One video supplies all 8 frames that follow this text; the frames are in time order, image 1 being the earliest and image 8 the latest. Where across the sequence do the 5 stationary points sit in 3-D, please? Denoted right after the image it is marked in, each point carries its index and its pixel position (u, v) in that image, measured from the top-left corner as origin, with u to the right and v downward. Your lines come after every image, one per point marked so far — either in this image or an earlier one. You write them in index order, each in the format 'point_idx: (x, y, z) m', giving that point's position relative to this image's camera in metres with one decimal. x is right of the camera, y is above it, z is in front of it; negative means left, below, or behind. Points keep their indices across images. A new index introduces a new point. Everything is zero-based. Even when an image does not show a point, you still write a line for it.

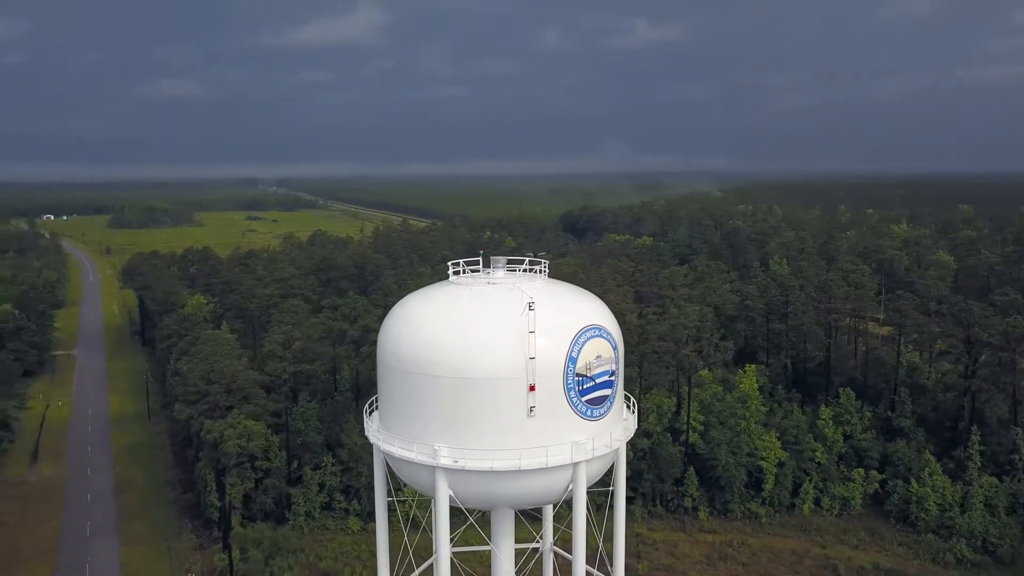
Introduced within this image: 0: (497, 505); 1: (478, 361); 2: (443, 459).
0: (-0.2, -3.2, +12.2) m
1: (-0.6, -1.1, +11.6) m
2: (-1.0, -2.5, +11.7) m
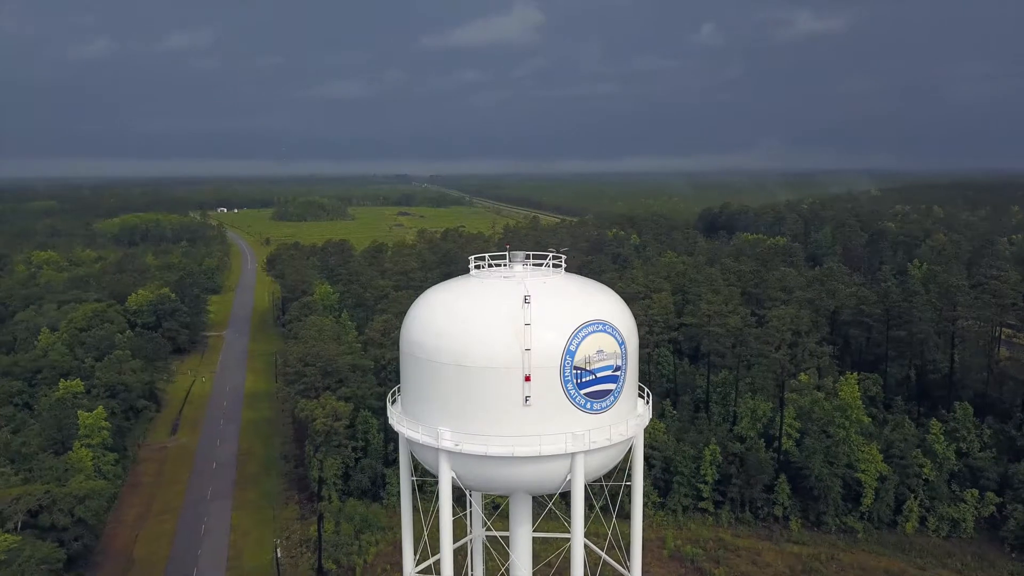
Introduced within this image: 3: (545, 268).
0: (-0.2, -3.1, +12.7) m
1: (-0.6, -0.9, +12.2) m
2: (-1.1, -2.3, +12.3) m
3: (+0.6, +0.3, +13.9) m
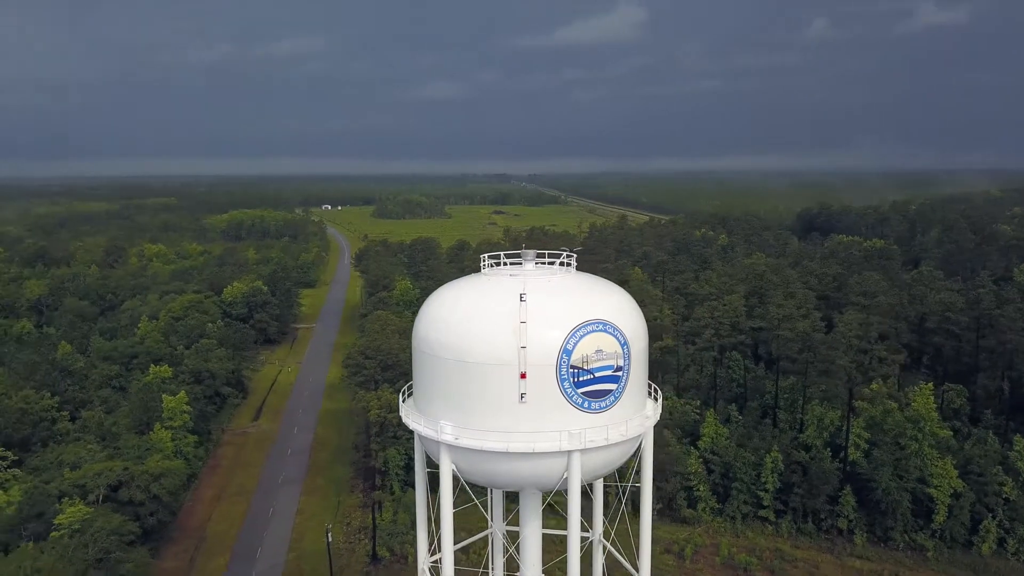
0: (-0.2, -3.1, +12.9) m
1: (-0.7, -0.9, +12.5) m
2: (-1.1, -2.3, +12.7) m
3: (+0.8, +0.3, +14.0) m
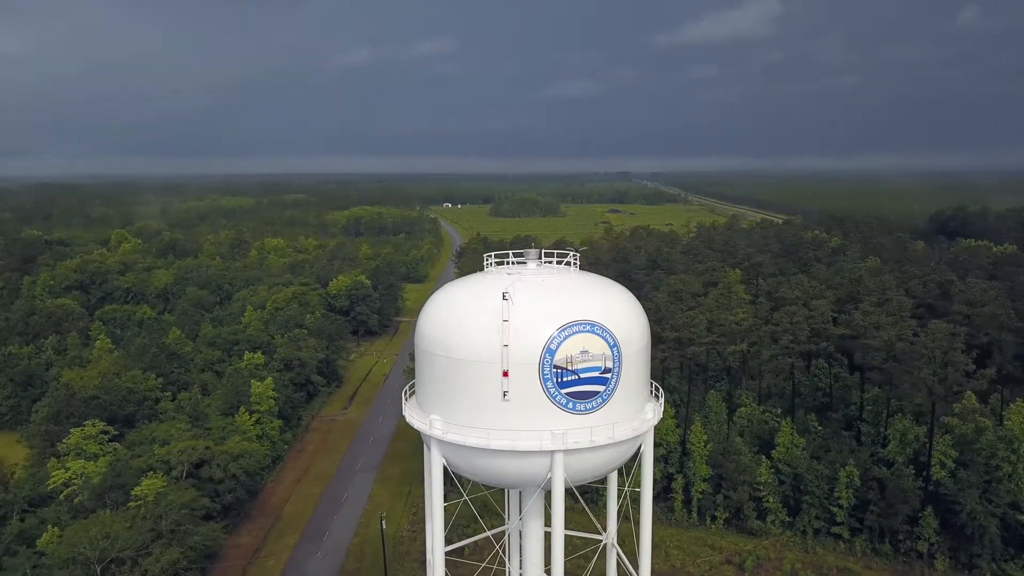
0: (-0.4, -3.1, +13.0) m
1: (-0.8, -0.9, +12.7) m
2: (-1.3, -2.2, +12.9) m
3: (+0.8, +0.3, +14.0) m
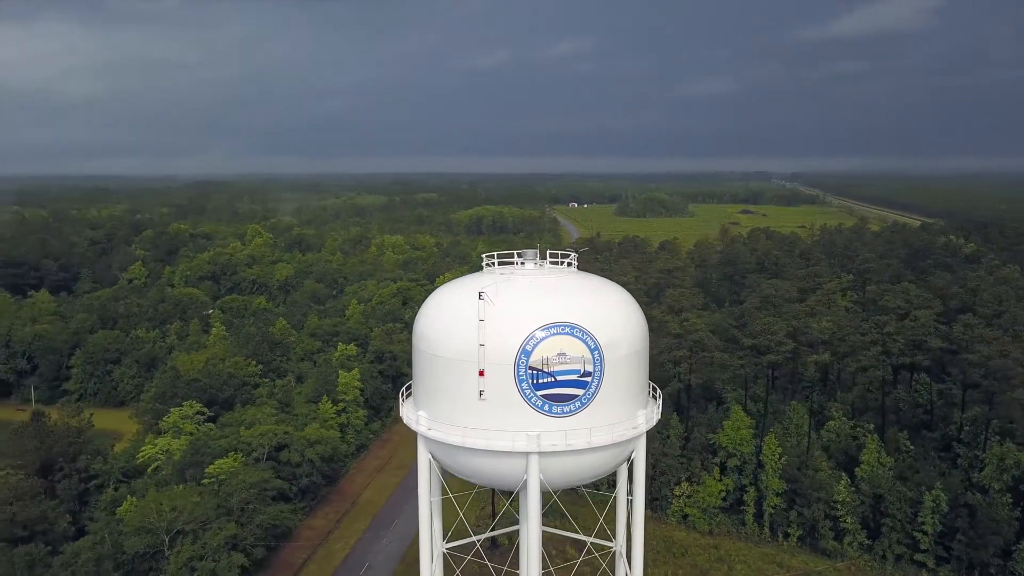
0: (-0.6, -3.0, +13.1) m
1: (-1.1, -0.8, +12.8) m
2: (-1.5, -2.2, +13.1) m
3: (+0.8, +0.3, +13.8) m
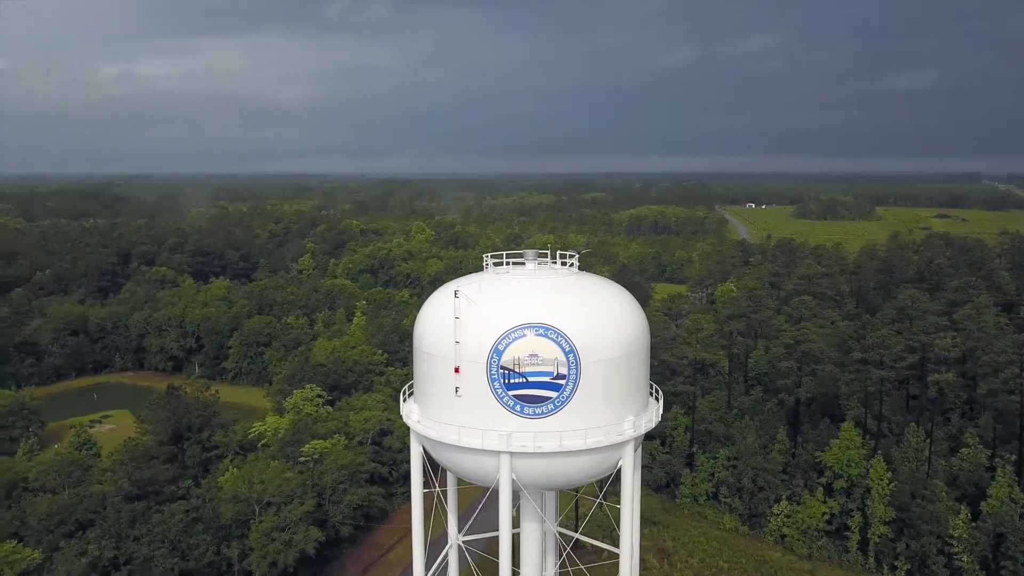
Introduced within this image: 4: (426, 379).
0: (-0.9, -3.0, +13.3) m
1: (-1.3, -0.8, +13.1) m
2: (-1.7, -2.1, +13.5) m
3: (+0.8, +0.3, +13.7) m
4: (-1.4, -1.5, +13.2) m
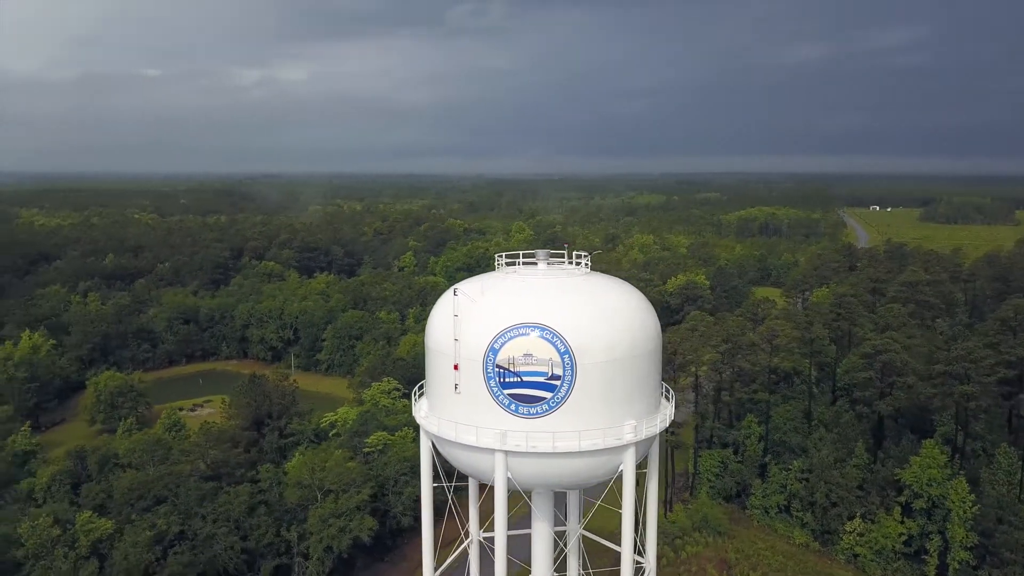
0: (-0.8, -3.0, +13.5) m
1: (-1.2, -0.7, +13.3) m
2: (-1.5, -2.1, +13.8) m
3: (+1.0, +0.3, +13.6) m
4: (-1.3, -1.4, +13.4) m
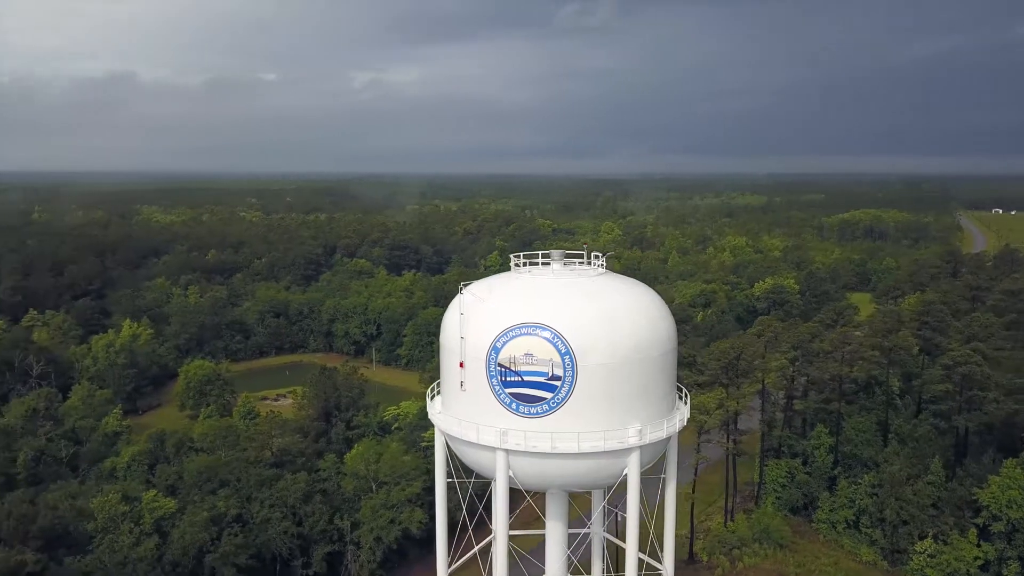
0: (-0.6, -3.0, +13.6) m
1: (-1.0, -0.7, +13.5) m
2: (-1.3, -2.1, +14.0) m
3: (+1.2, +0.3, +13.6) m
4: (-1.1, -1.4, +13.6) m
